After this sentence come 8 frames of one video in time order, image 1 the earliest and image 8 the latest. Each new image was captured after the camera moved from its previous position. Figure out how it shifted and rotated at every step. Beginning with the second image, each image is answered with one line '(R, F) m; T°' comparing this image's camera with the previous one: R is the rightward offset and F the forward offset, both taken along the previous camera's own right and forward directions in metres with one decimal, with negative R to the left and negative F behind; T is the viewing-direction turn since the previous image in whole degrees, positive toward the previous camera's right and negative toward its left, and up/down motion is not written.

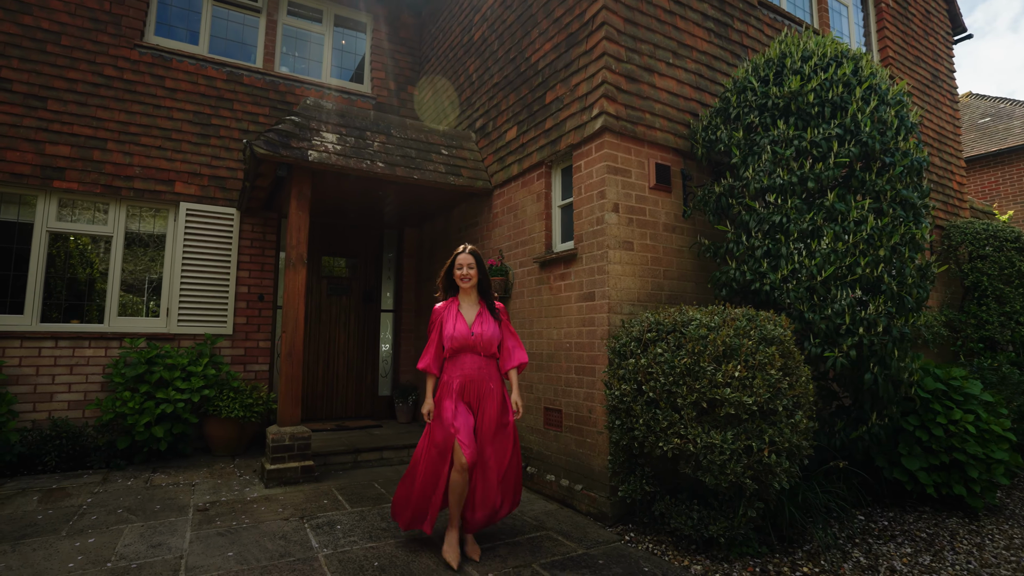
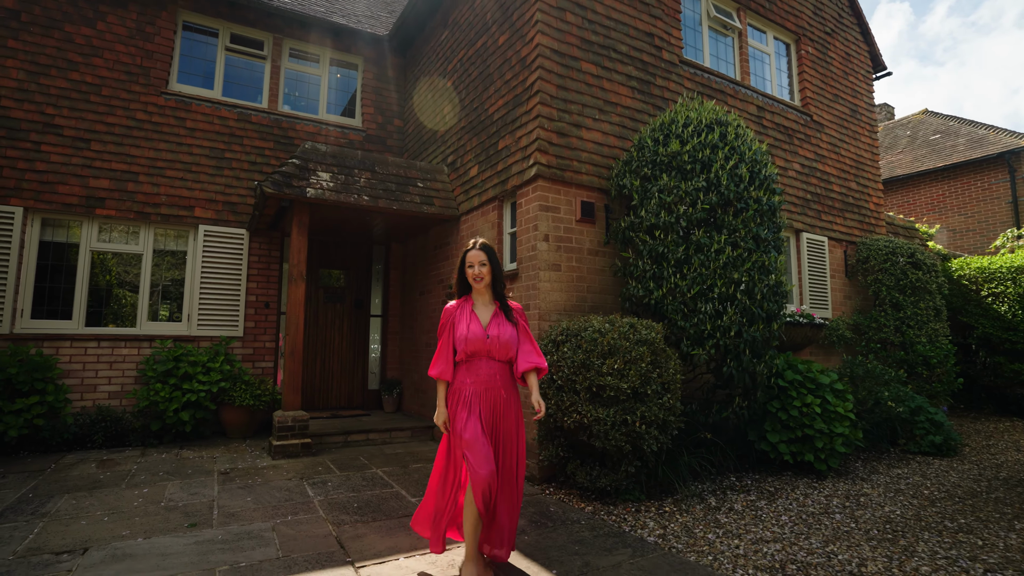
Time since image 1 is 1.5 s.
(+0.4, -1.0) m; 0°
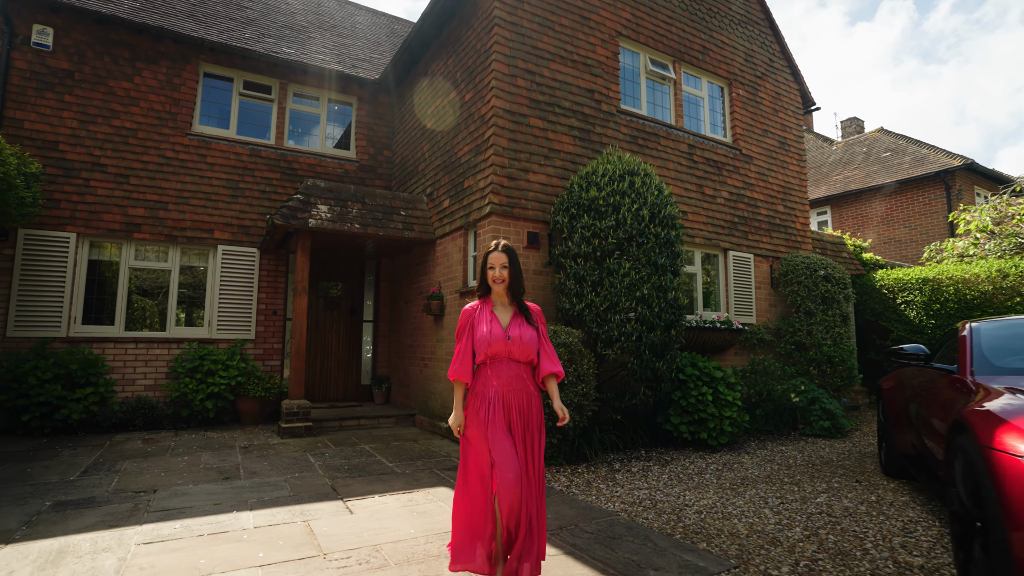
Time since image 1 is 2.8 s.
(+0.4, -1.2) m; 0°
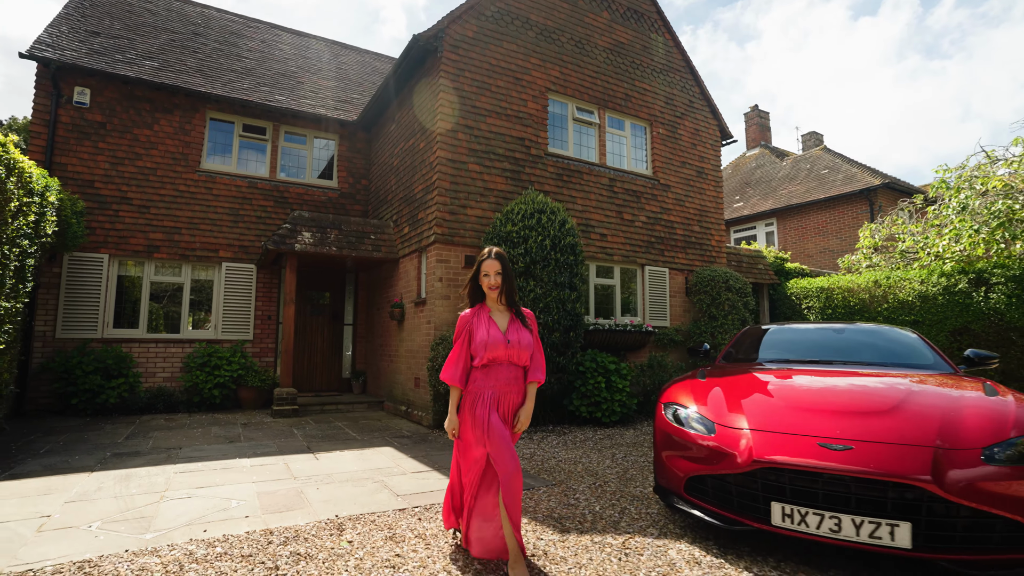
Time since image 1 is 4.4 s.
(+0.8, -1.7) m; 0°
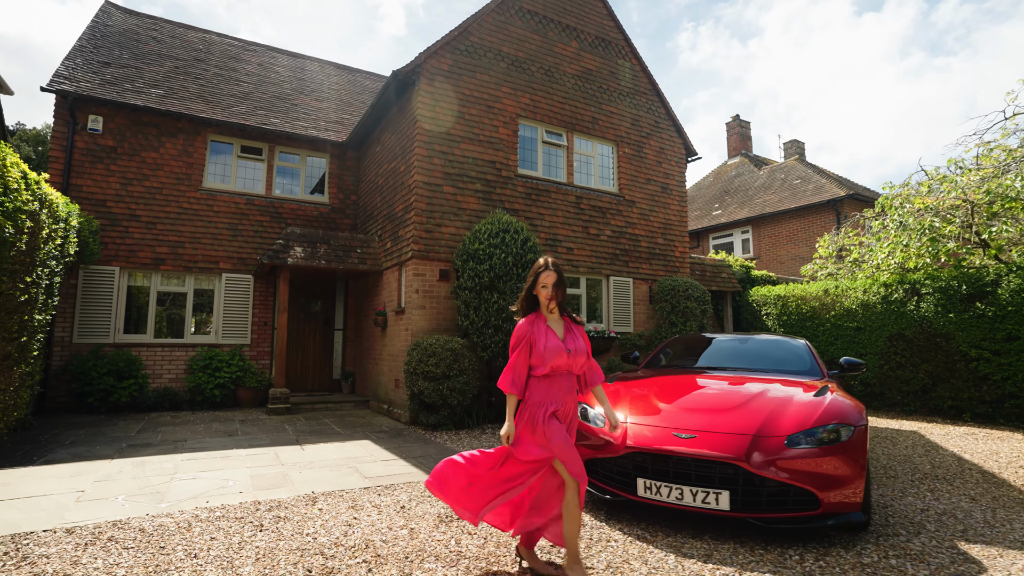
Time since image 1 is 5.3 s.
(+0.5, -0.9) m; 0°
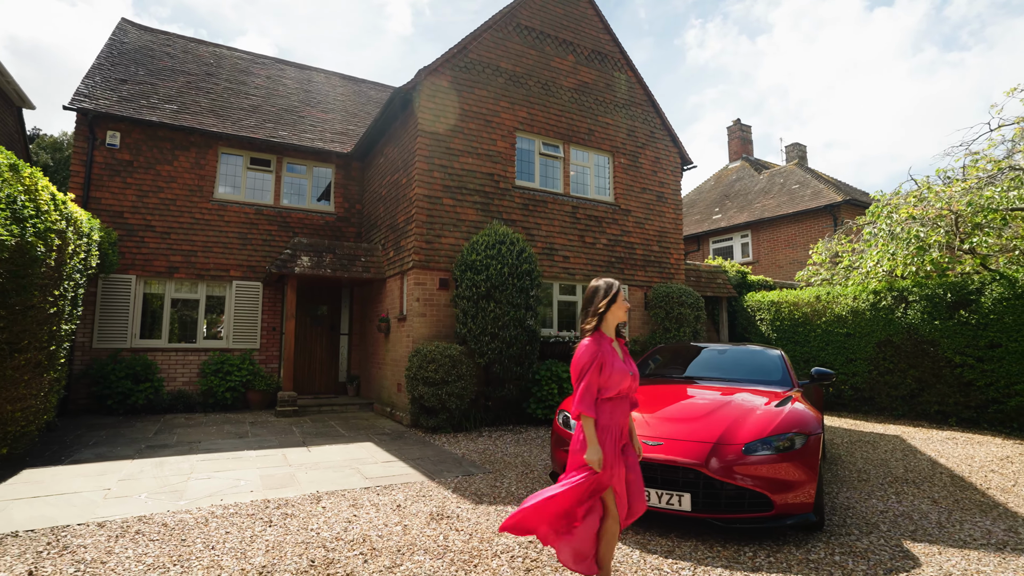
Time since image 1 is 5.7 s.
(+0.2, -0.4) m; -1°
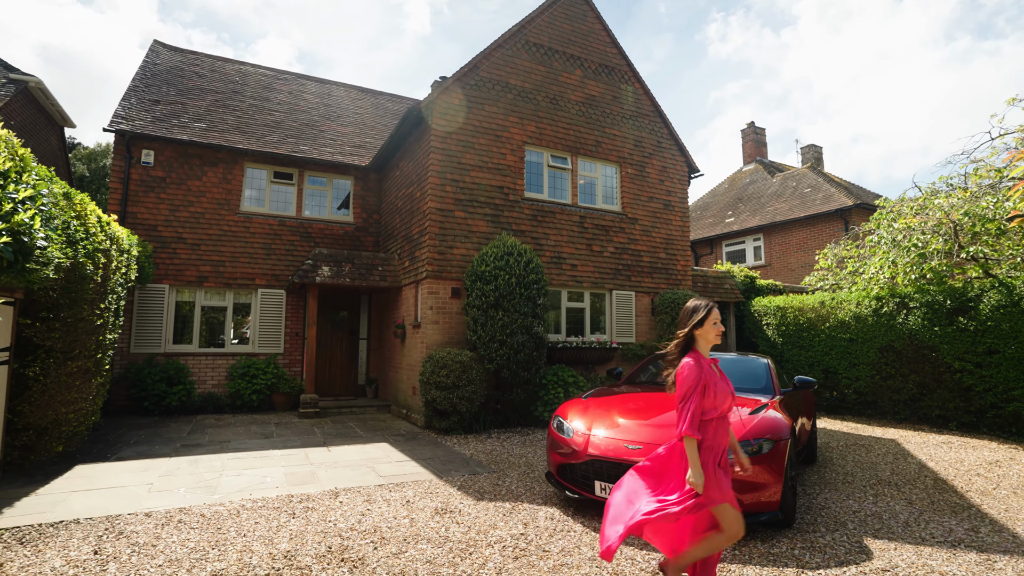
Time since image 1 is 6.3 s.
(+0.2, -0.4) m; -2°
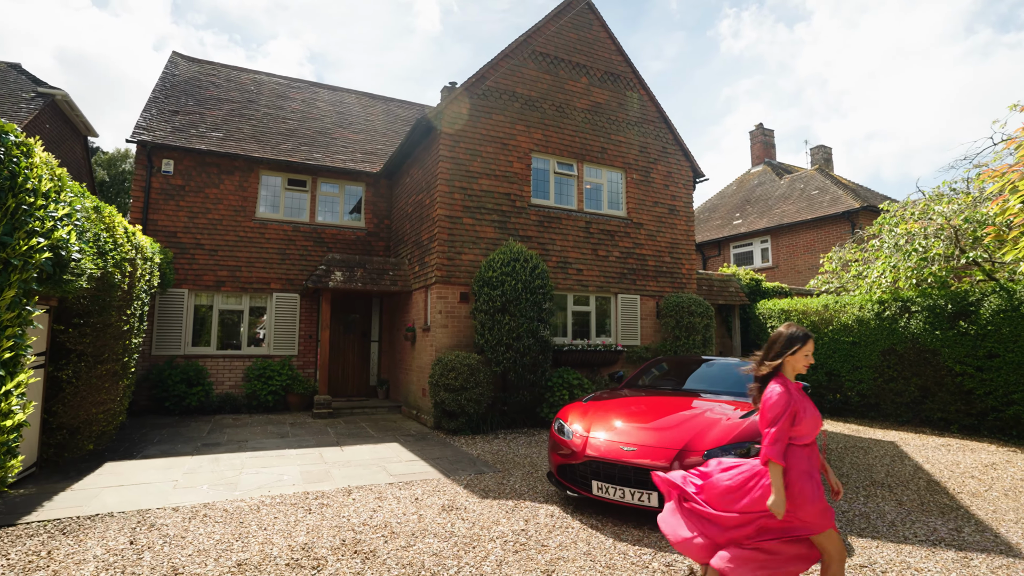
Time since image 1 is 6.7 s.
(+0.1, -0.3) m; -1°
